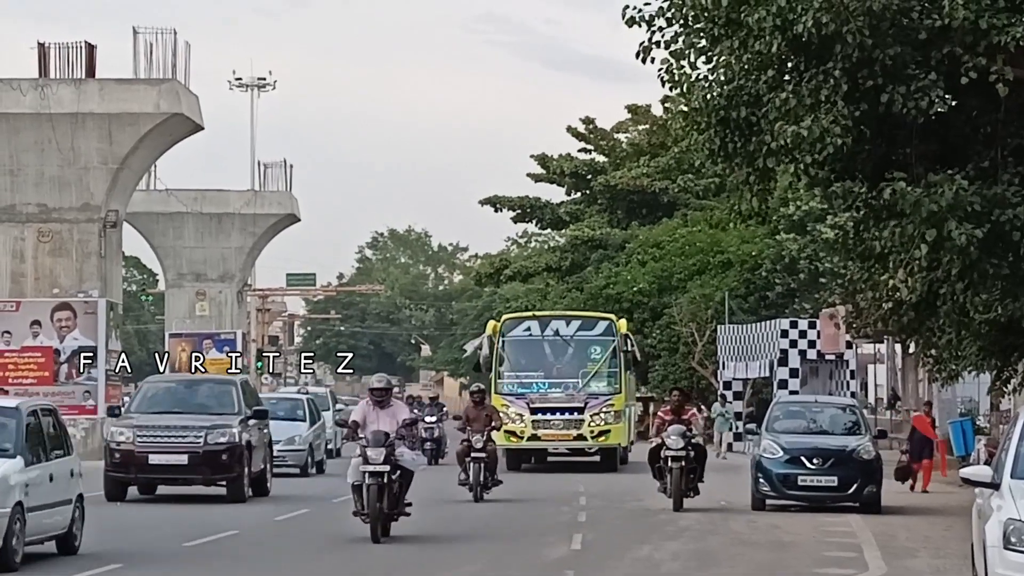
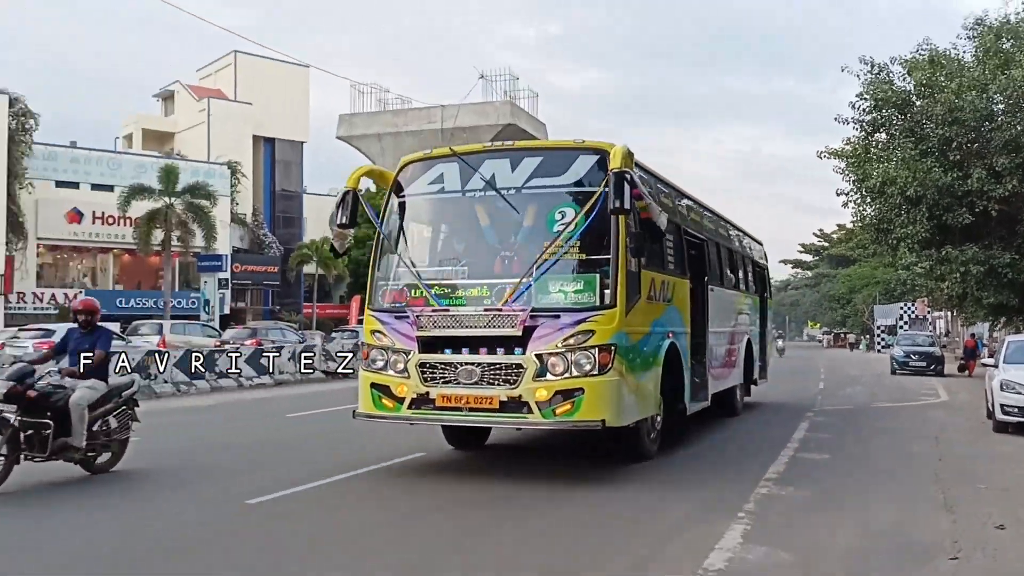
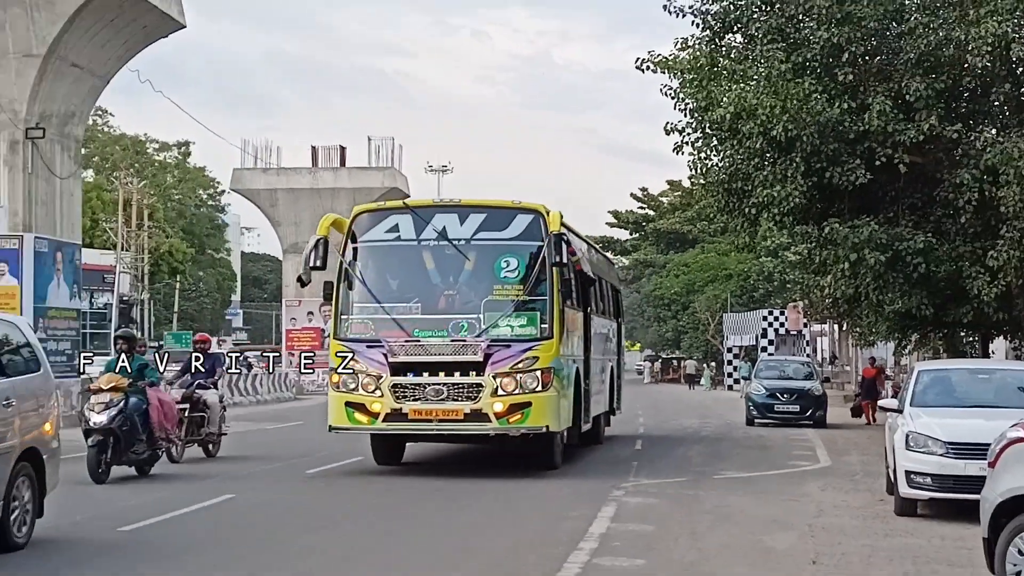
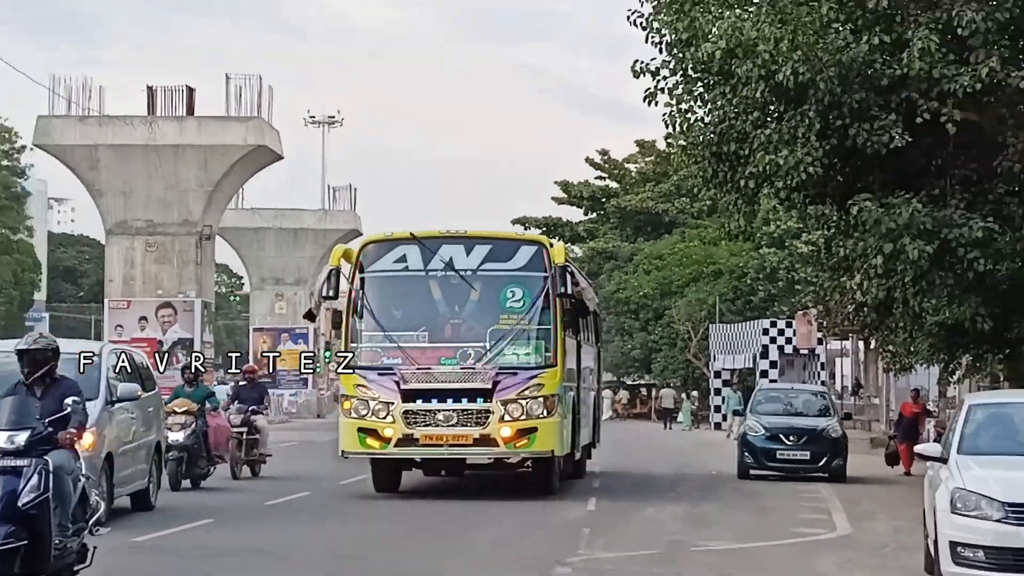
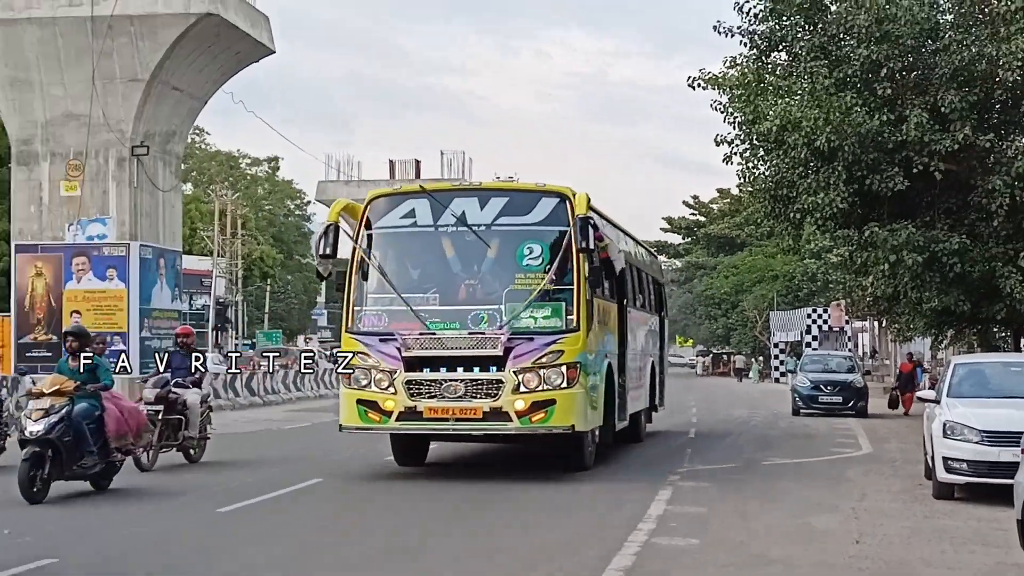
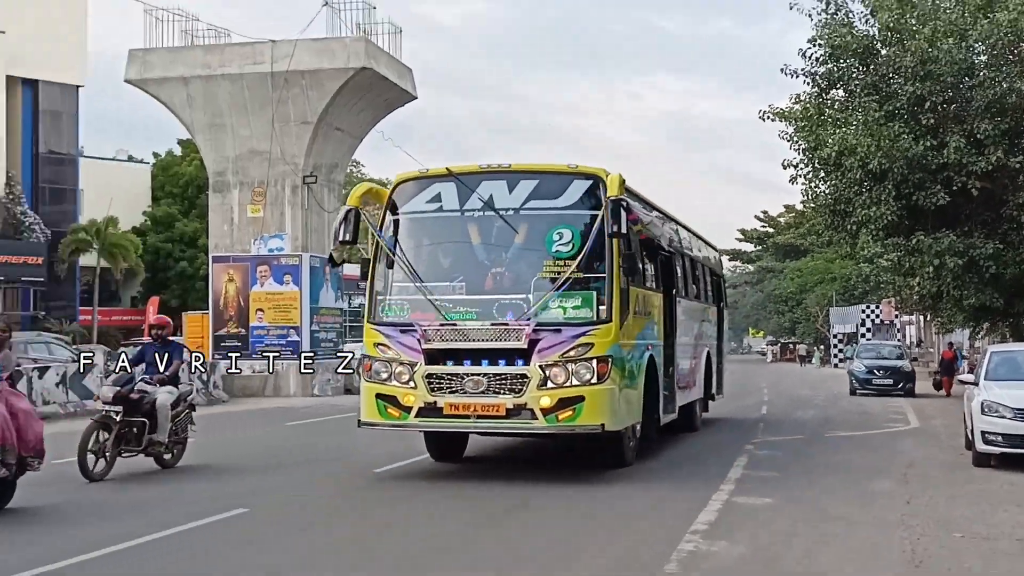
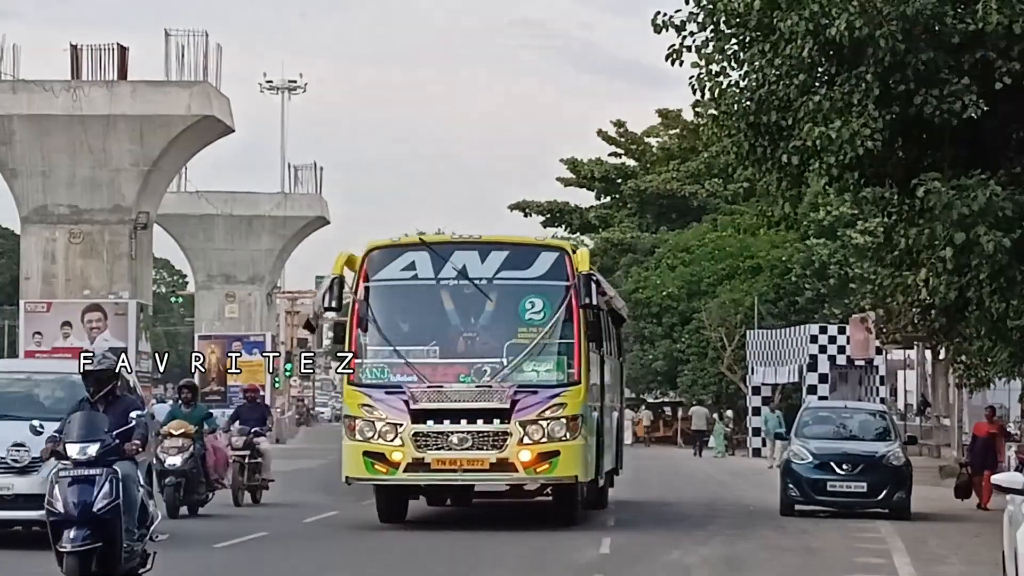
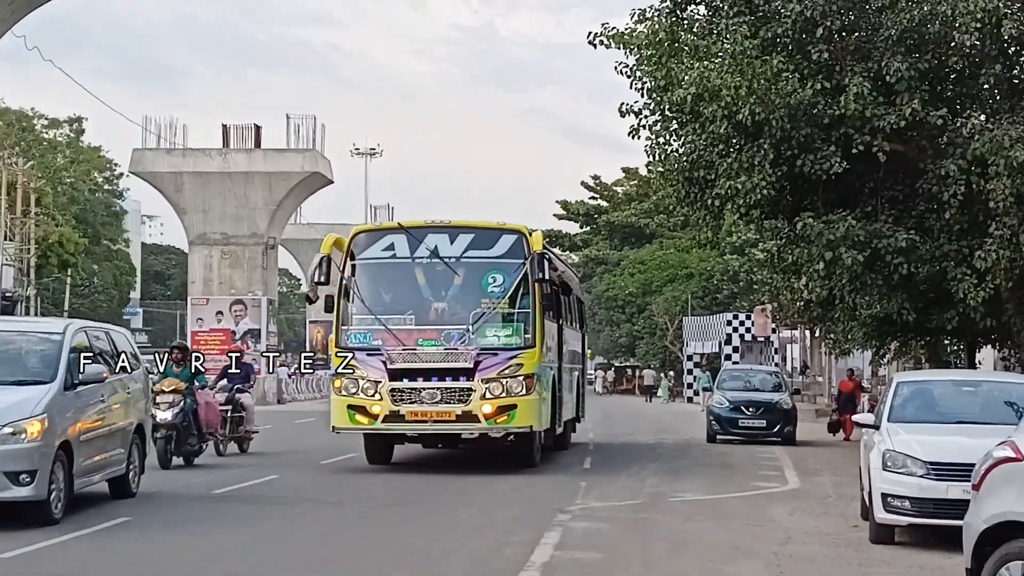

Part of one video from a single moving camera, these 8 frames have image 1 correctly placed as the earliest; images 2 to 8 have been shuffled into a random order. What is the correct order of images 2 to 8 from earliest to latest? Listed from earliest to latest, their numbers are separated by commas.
7, 4, 8, 3, 5, 6, 2
